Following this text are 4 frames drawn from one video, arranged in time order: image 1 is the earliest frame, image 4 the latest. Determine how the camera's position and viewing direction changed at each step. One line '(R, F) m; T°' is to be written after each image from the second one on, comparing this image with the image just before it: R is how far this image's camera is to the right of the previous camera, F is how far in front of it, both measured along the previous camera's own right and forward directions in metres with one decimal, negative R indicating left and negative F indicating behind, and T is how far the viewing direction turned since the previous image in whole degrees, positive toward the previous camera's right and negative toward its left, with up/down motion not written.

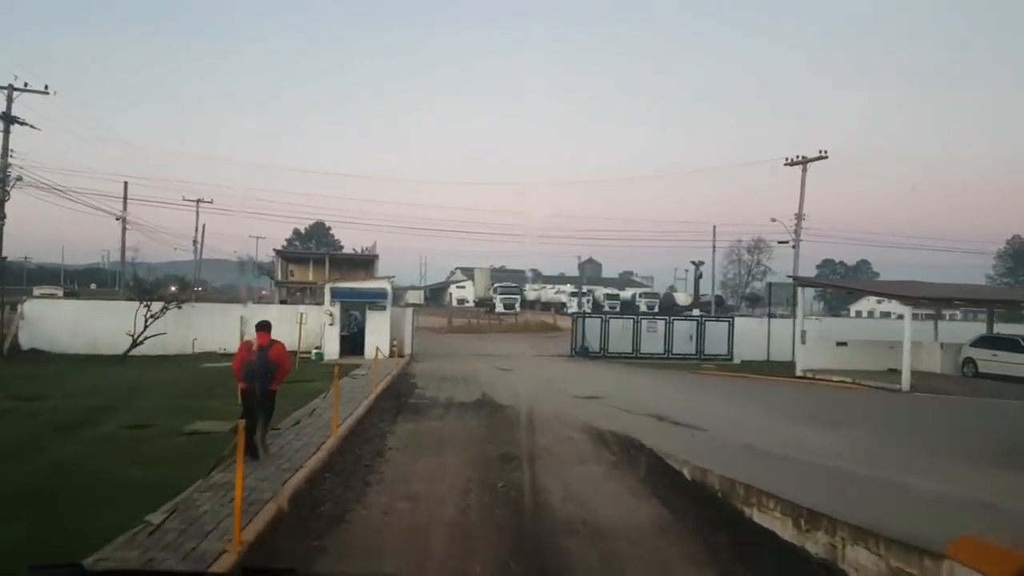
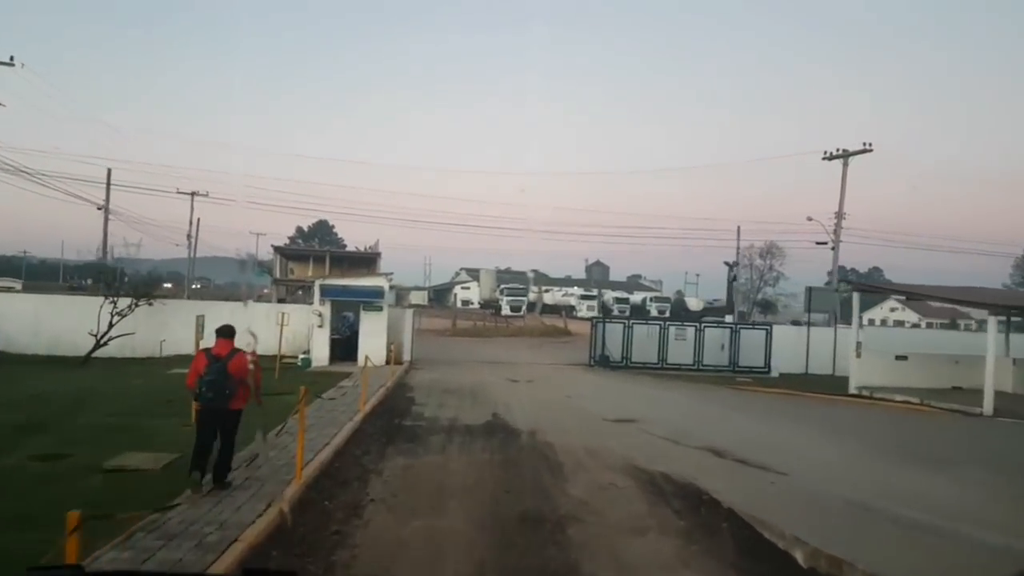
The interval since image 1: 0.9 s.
(-0.4, +4.1) m; 0°
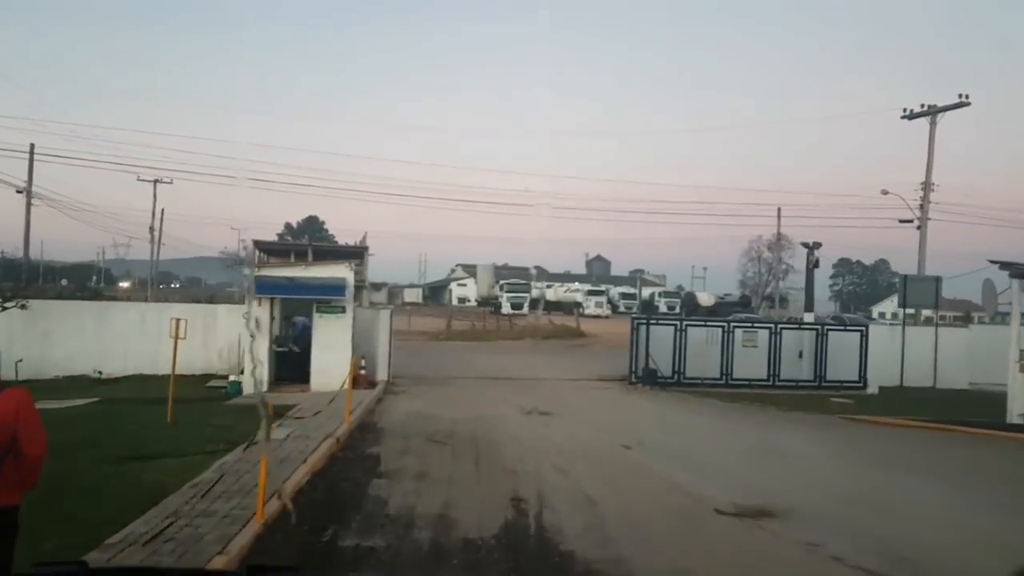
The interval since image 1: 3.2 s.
(-0.6, +9.0) m; 0°
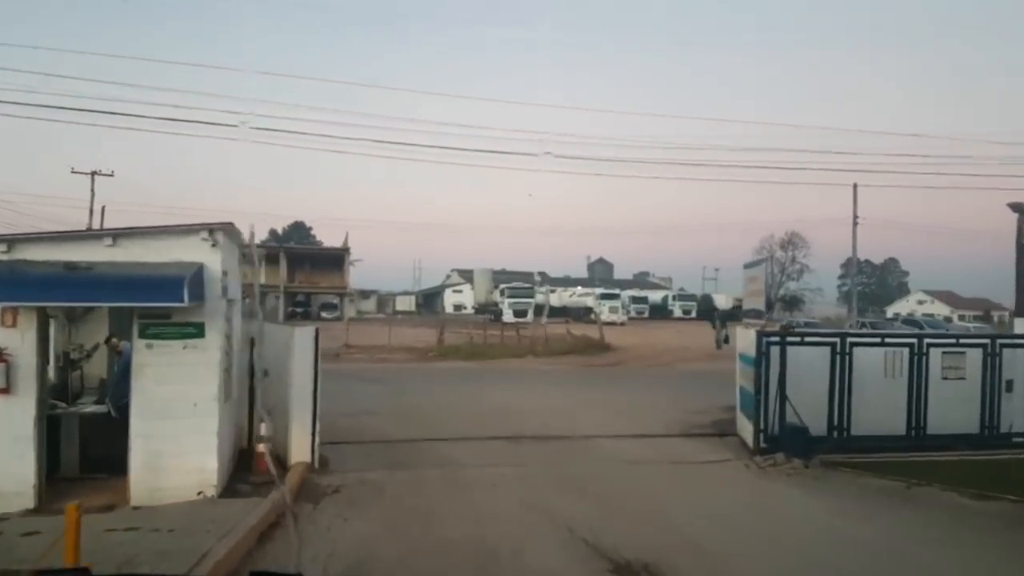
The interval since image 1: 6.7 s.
(-0.7, +11.1) m; 0°
